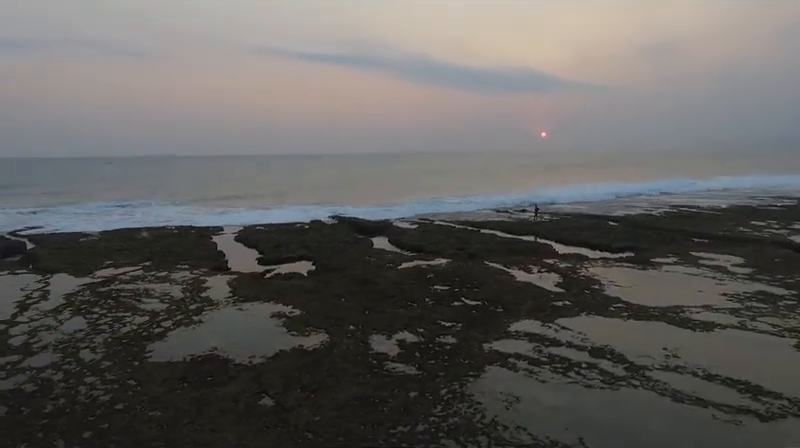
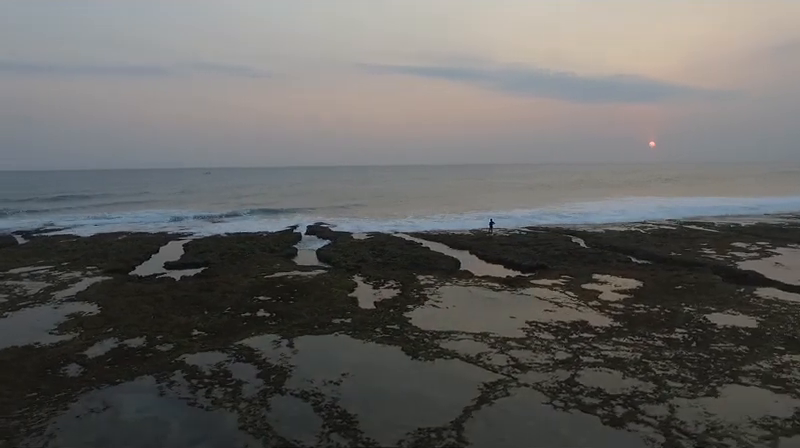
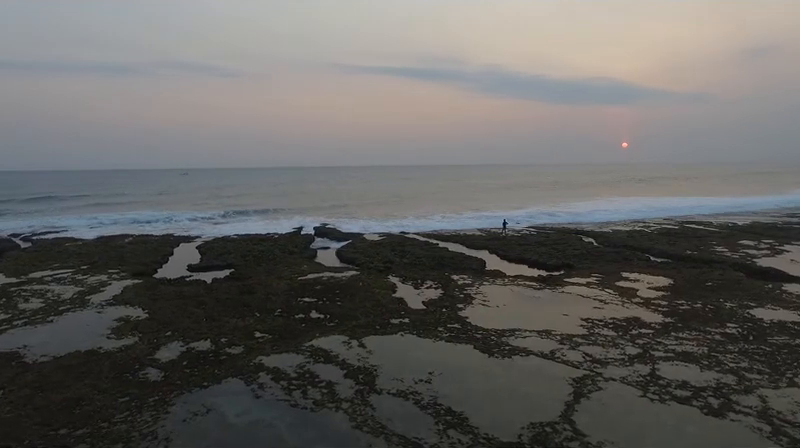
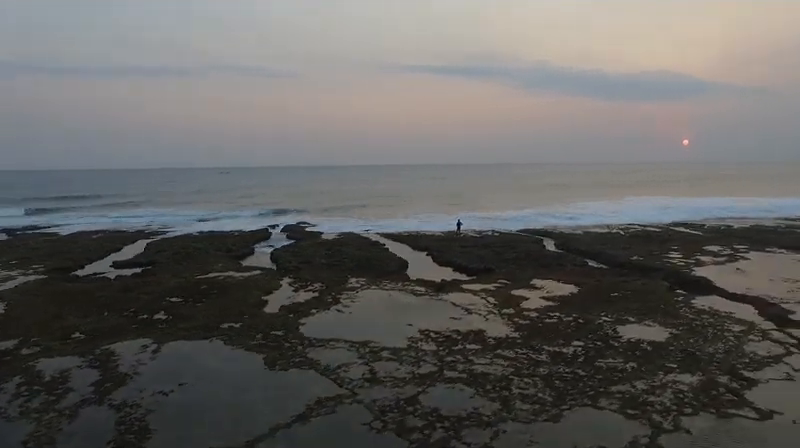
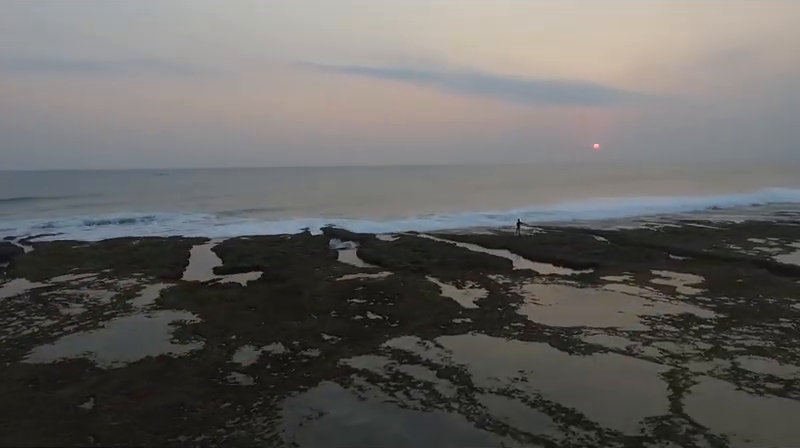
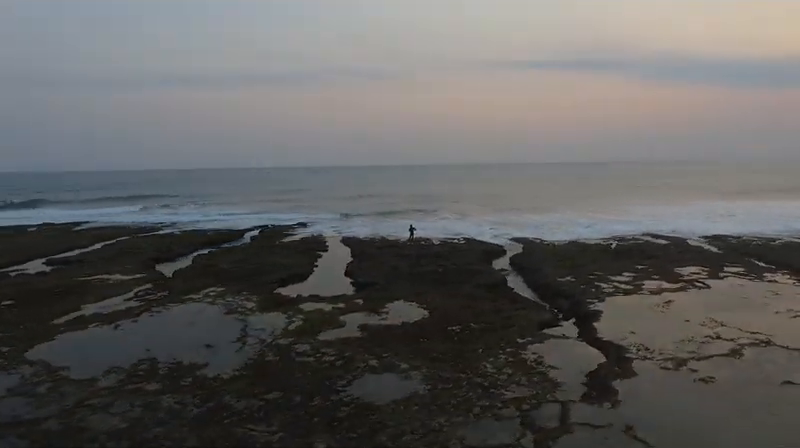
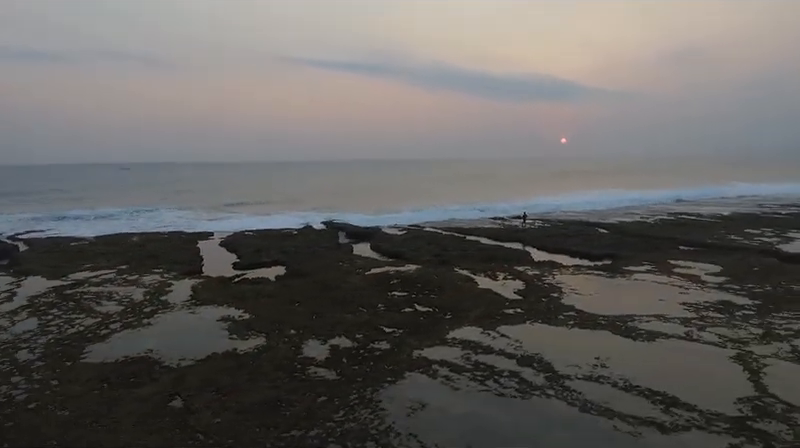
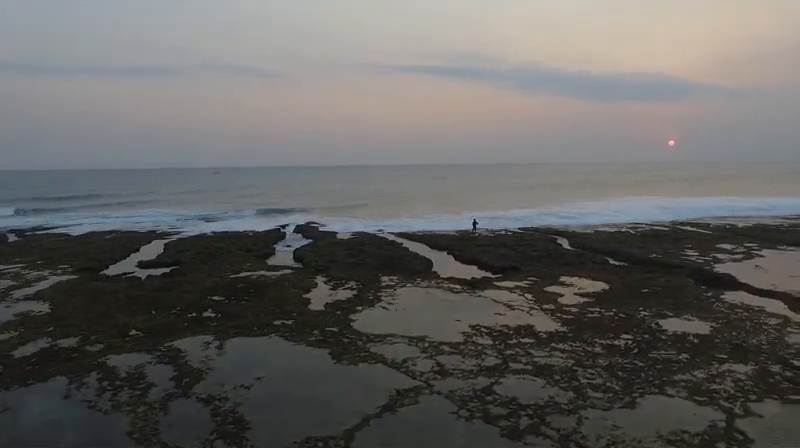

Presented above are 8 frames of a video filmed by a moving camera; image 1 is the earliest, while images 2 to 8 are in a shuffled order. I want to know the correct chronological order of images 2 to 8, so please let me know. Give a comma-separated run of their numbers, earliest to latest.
7, 5, 3, 2, 8, 4, 6
